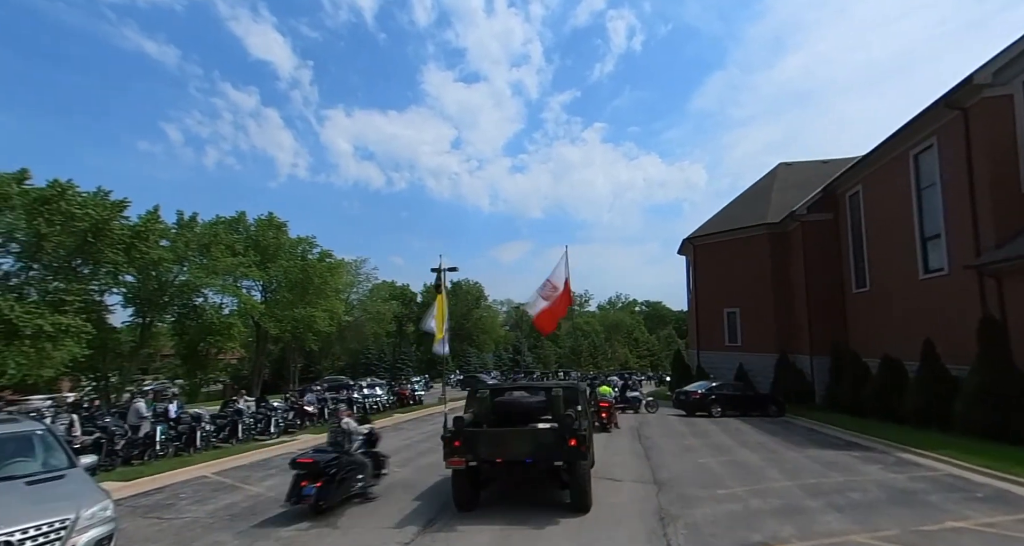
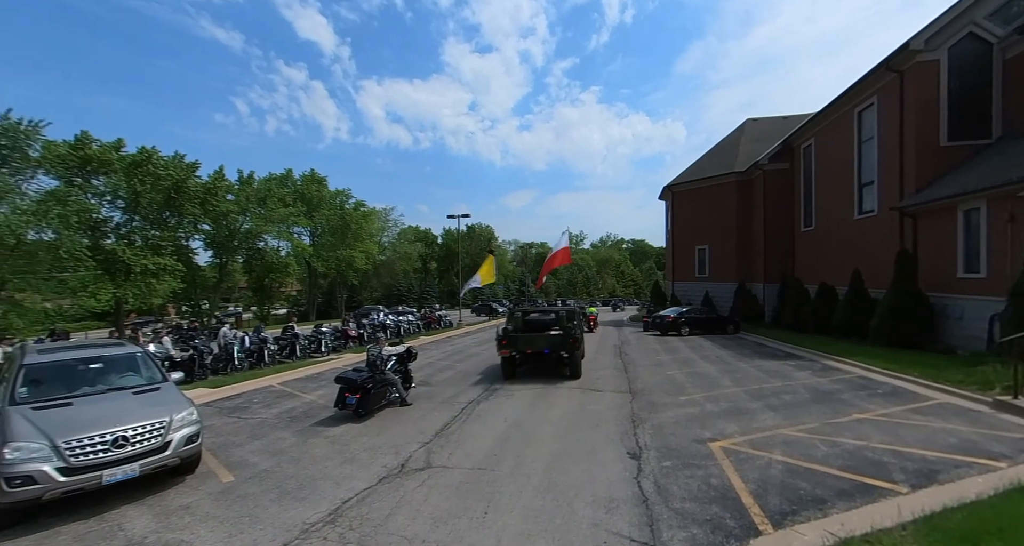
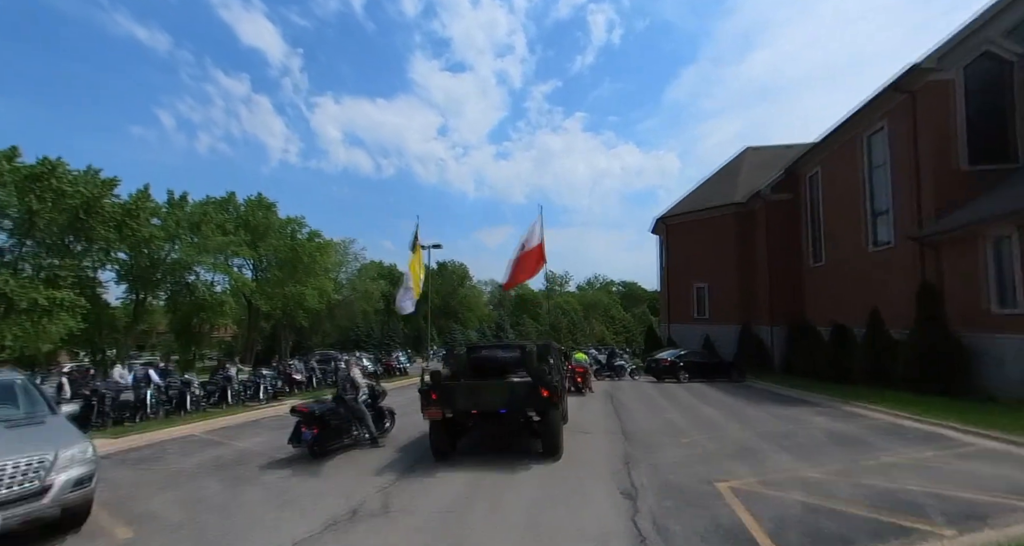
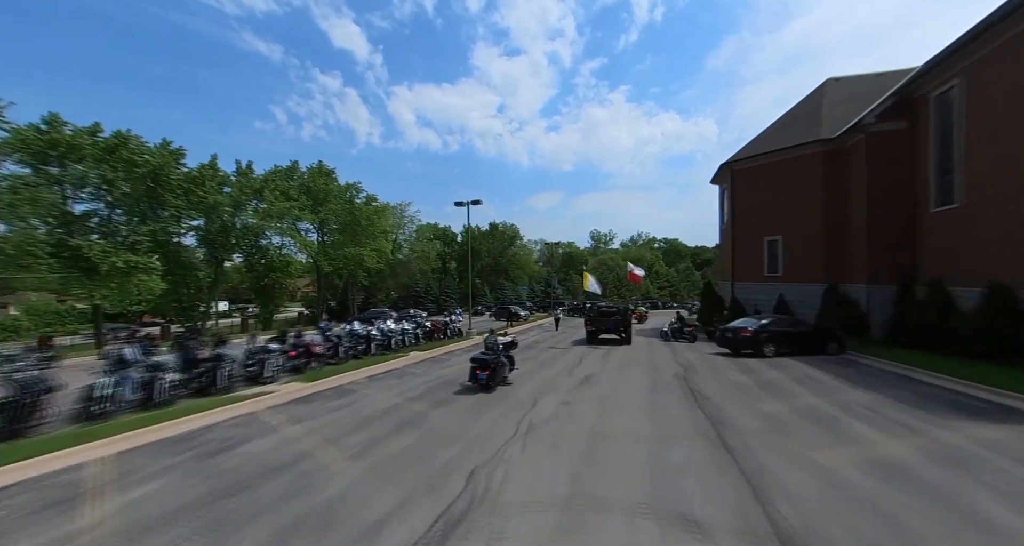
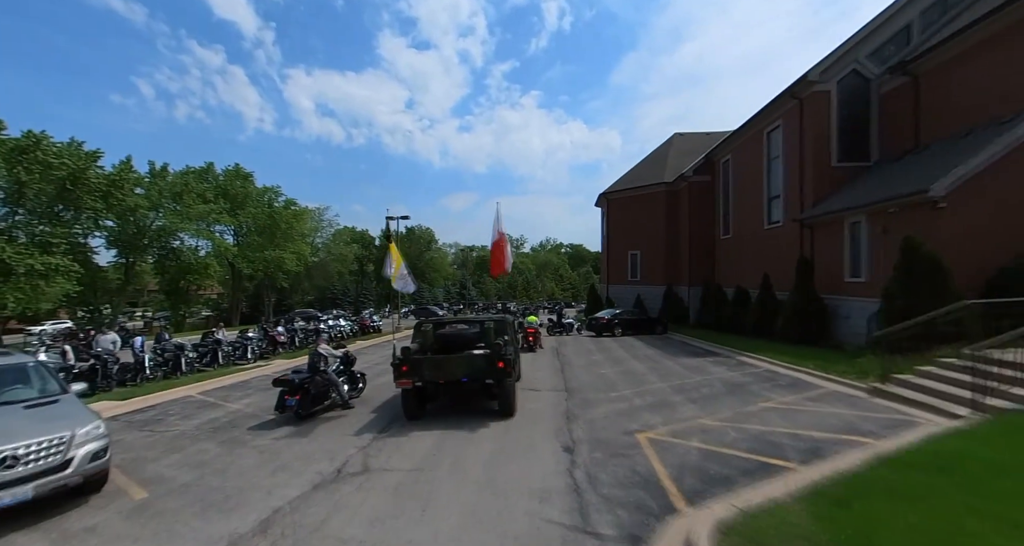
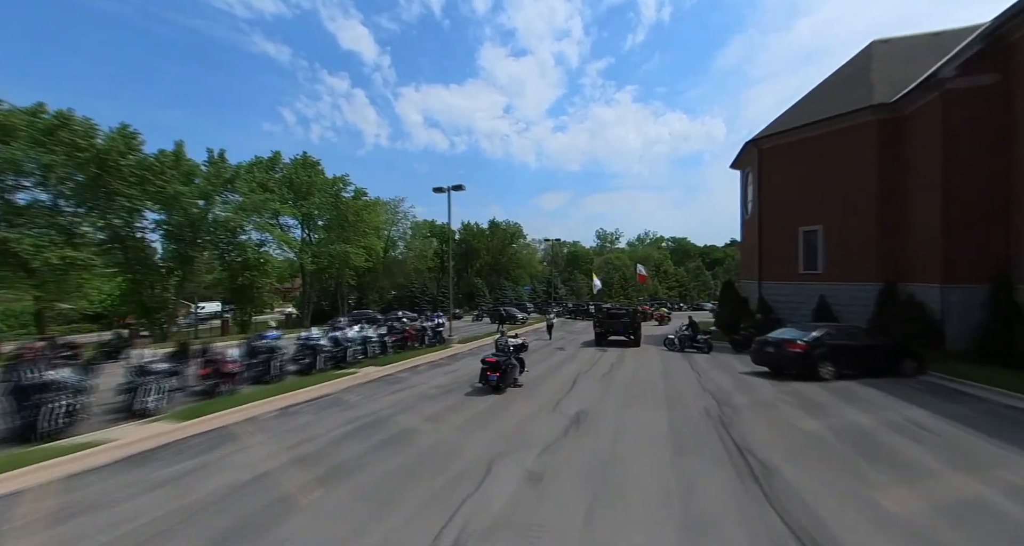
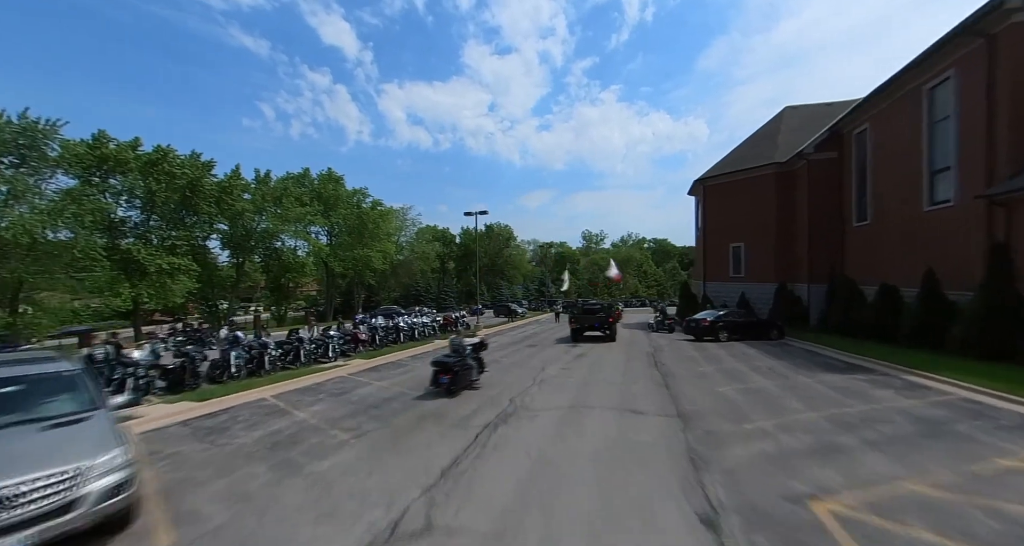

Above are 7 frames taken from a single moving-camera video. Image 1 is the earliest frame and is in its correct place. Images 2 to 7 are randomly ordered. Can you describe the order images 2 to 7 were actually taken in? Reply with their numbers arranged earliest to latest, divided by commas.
3, 5, 2, 7, 4, 6
